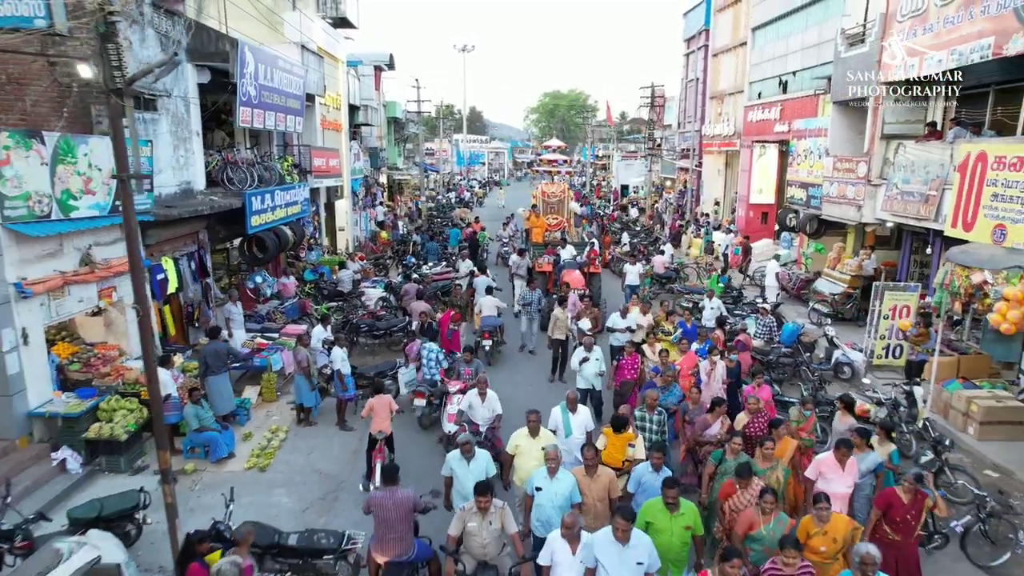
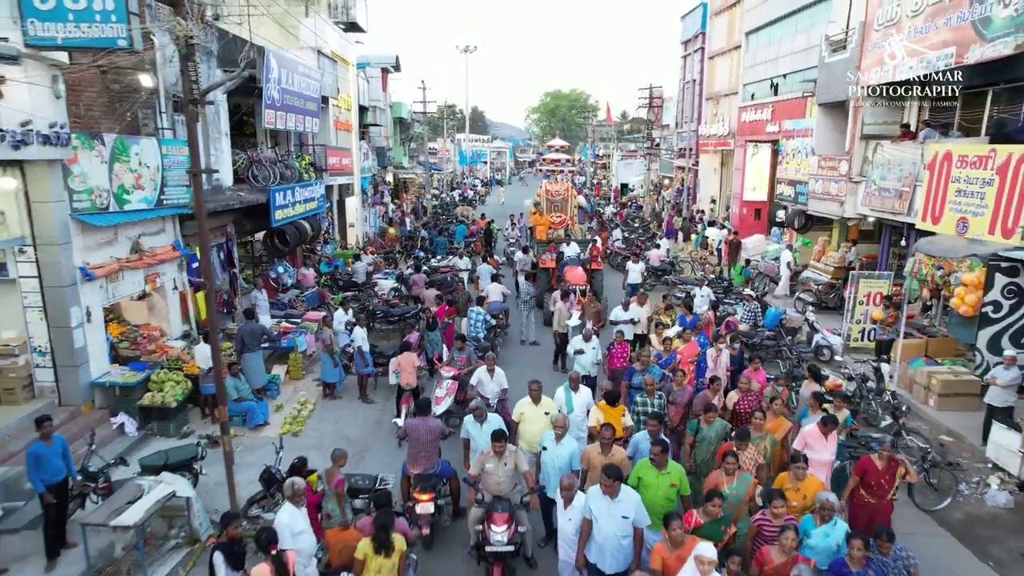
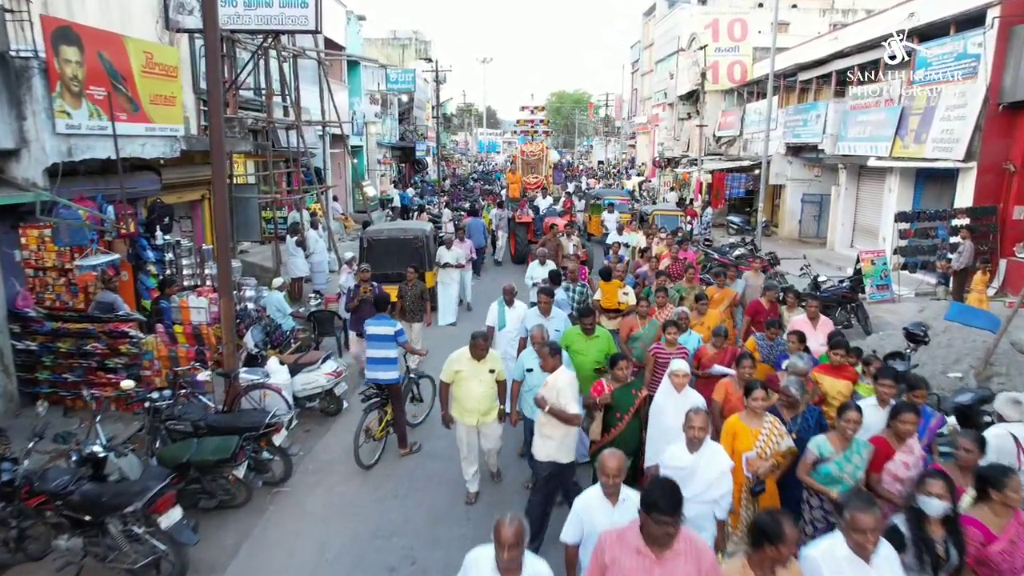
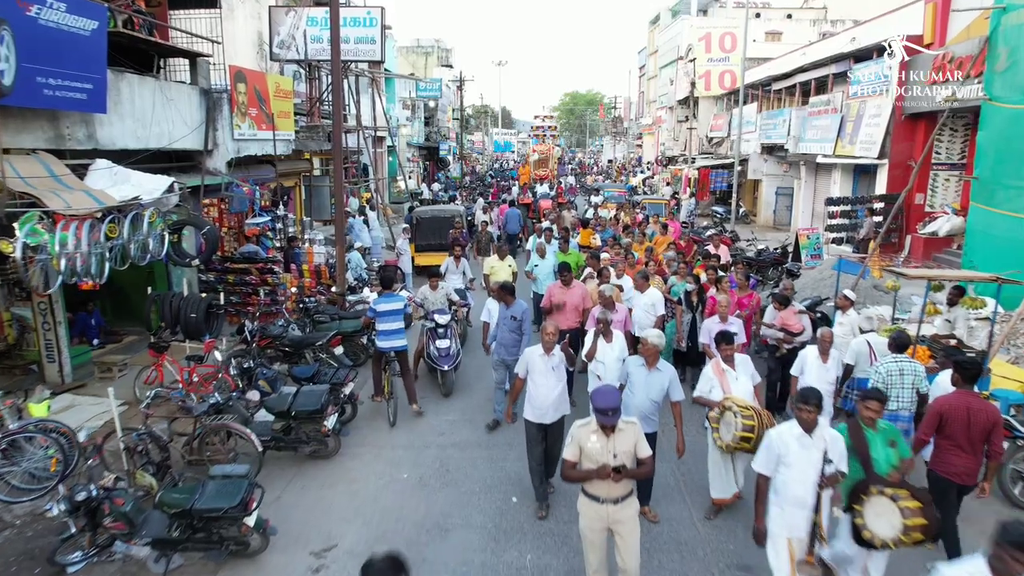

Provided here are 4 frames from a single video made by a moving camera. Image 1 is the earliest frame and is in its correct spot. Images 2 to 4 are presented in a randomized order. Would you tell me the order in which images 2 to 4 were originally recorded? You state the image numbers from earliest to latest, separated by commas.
2, 4, 3
